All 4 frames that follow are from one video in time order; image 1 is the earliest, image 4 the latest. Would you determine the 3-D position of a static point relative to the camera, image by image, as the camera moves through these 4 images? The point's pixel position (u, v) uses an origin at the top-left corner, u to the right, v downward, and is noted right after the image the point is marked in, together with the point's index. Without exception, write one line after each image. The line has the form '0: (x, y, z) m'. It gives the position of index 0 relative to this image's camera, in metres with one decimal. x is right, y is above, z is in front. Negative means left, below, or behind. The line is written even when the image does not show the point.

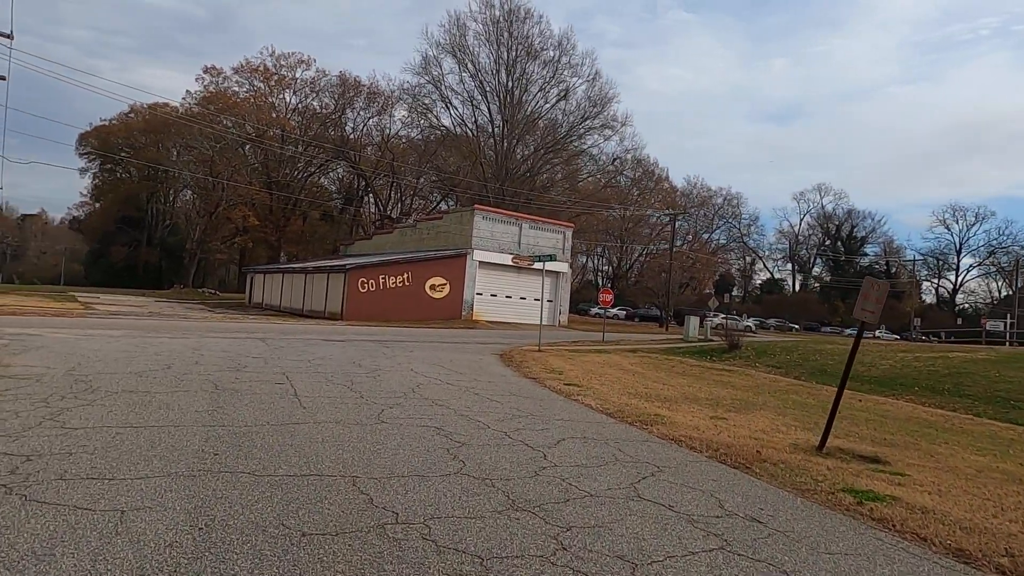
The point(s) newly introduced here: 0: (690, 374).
0: (+4.9, -2.3, +18.0) m
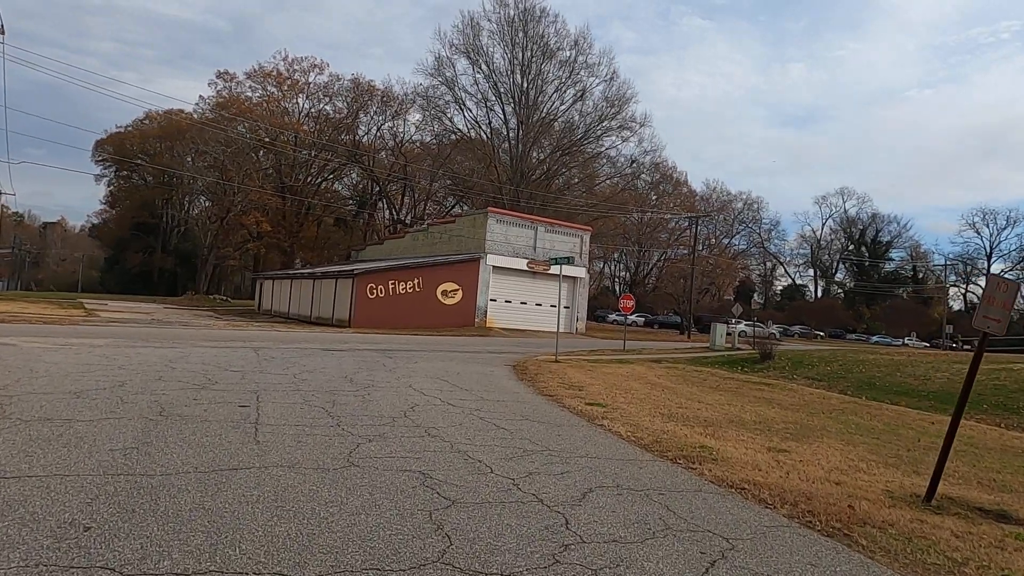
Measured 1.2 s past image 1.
0: (+5.2, -2.4, +16.1) m
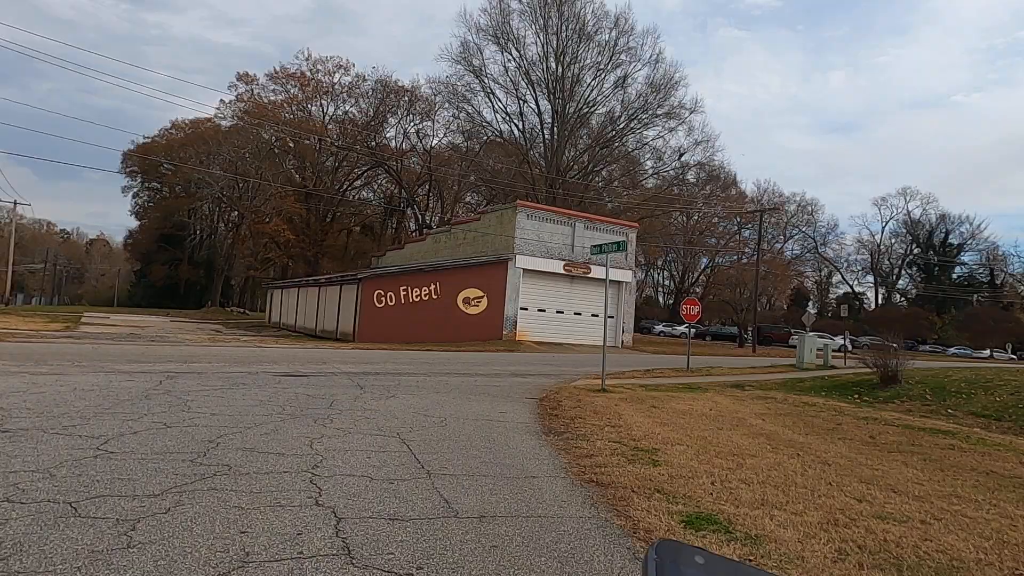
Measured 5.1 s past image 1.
0: (+5.5, -2.3, +9.5) m
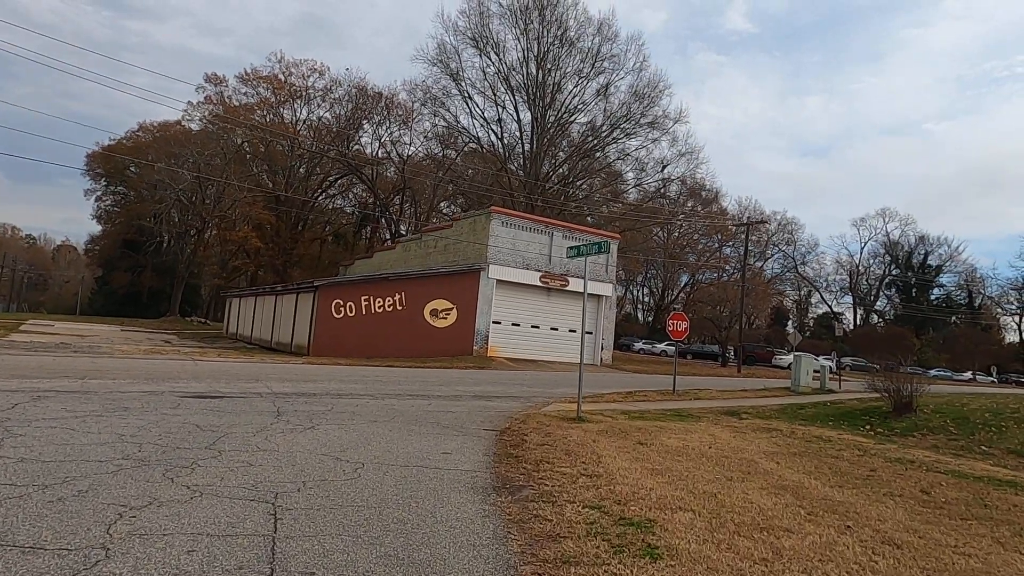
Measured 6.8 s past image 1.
0: (+4.9, -2.4, +7.1) m
